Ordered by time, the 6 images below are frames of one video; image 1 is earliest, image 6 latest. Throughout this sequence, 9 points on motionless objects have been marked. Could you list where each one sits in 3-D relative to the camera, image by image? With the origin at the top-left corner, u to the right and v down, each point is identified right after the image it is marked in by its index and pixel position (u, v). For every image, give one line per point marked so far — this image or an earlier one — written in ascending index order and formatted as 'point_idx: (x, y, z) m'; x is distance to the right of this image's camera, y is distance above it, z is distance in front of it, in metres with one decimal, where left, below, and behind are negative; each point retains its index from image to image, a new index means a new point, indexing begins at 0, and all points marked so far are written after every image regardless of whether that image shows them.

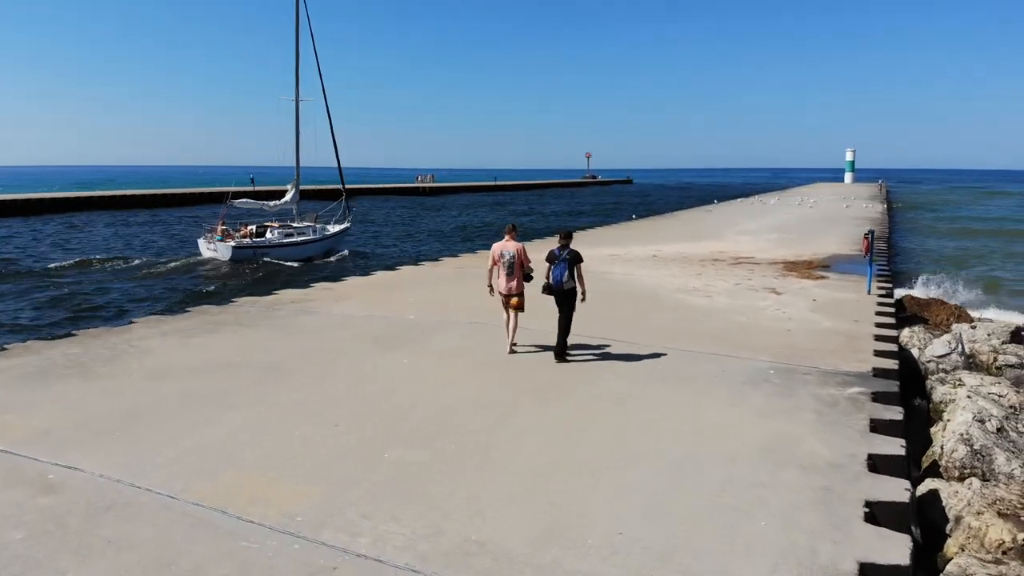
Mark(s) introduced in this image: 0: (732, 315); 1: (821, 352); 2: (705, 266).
0: (+2.3, -0.3, +9.4) m
1: (+2.7, -0.5, +7.6) m
2: (+3.0, +0.3, +13.7) m
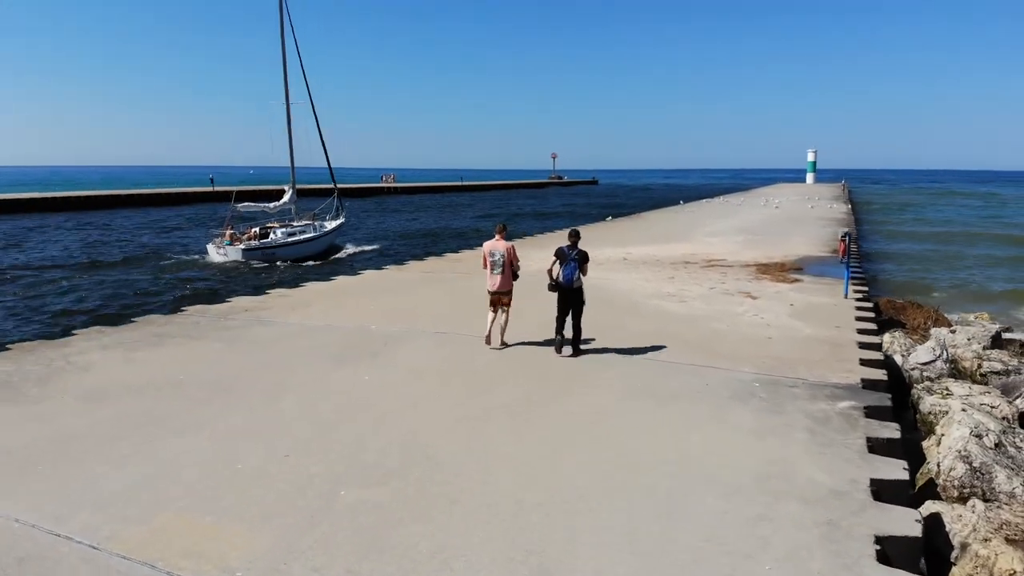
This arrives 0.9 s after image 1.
0: (+2.0, -0.3, +9.0) m
1: (+2.4, -0.6, +7.2) m
2: (+2.5, +0.3, +13.3) m
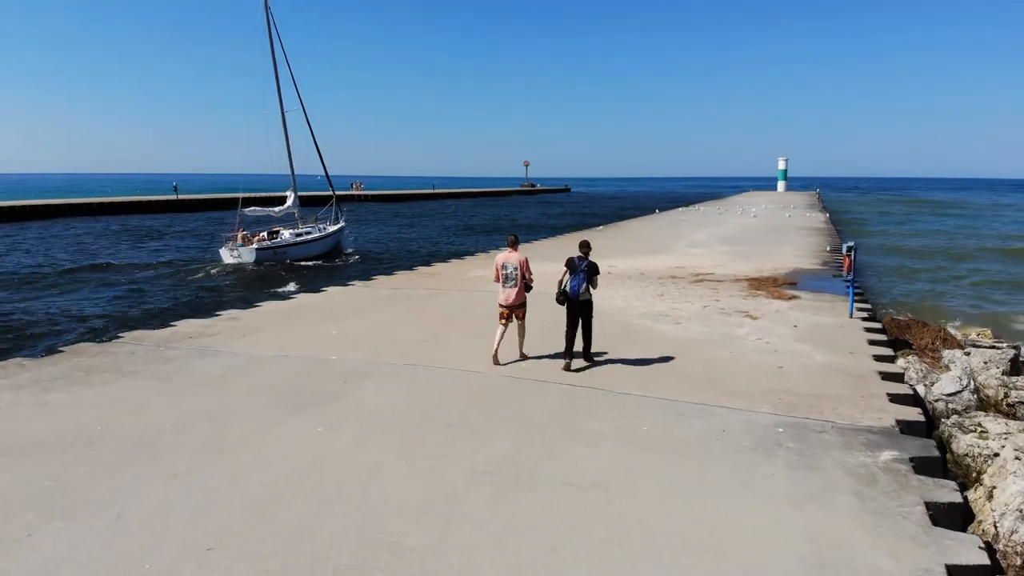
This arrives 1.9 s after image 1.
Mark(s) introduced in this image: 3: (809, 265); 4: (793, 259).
0: (+1.8, -0.5, +8.1) m
1: (+2.3, -0.8, +6.3) m
2: (+2.2, 0.0, +12.5) m
3: (+5.6, +0.4, +16.5) m
4: (+5.6, +0.6, +17.4) m
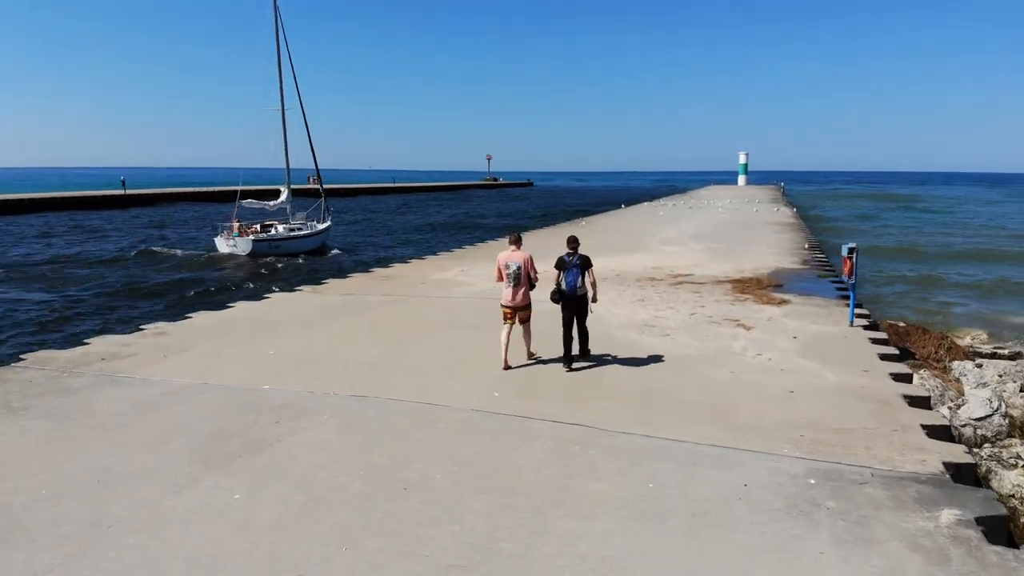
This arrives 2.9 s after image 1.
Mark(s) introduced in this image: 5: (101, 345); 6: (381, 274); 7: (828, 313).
0: (+1.5, -0.6, +7.1) m
1: (+2.1, -0.9, +5.3) m
2: (+1.7, 0.0, +11.5) m
3: (+5.0, +0.4, +15.7) m
4: (+4.9, +0.6, +16.5) m
5: (-3.5, -0.5, +7.6) m
6: (-1.9, +0.2, +12.4) m
7: (+3.6, -0.3, +10.0) m
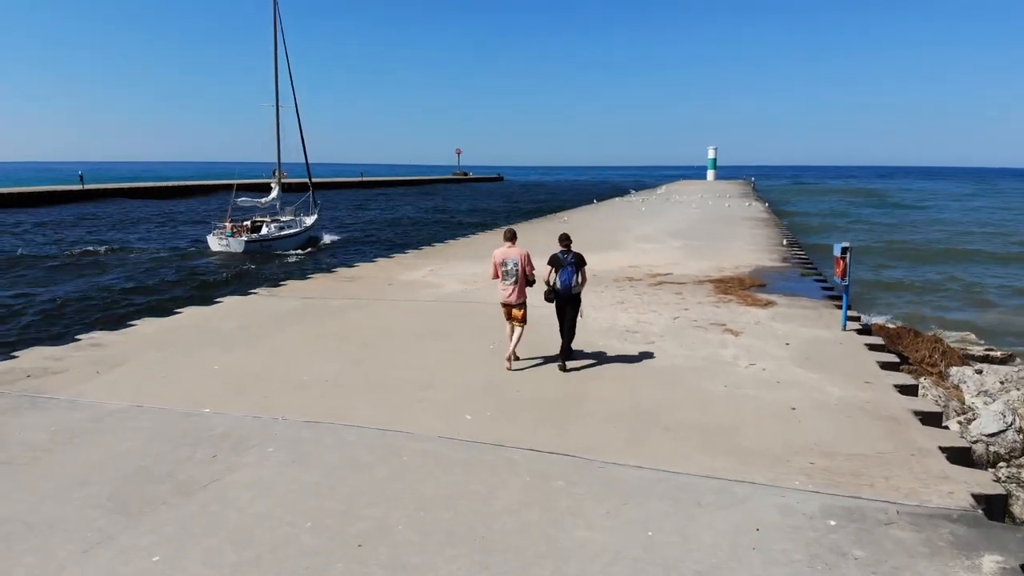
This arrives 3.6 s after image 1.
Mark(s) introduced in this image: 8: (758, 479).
0: (+1.3, -0.7, +6.5) m
1: (+2.0, -0.9, +4.8) m
2: (+1.4, 0.0, +10.9) m
3: (+4.5, +0.5, +15.2) m
4: (+4.4, +0.6, +16.1) m
5: (-3.8, -0.5, +6.8) m
6: (-2.2, +0.2, +11.7) m
7: (+3.3, -0.3, +9.5) m
8: (+1.2, -1.0, +4.4) m
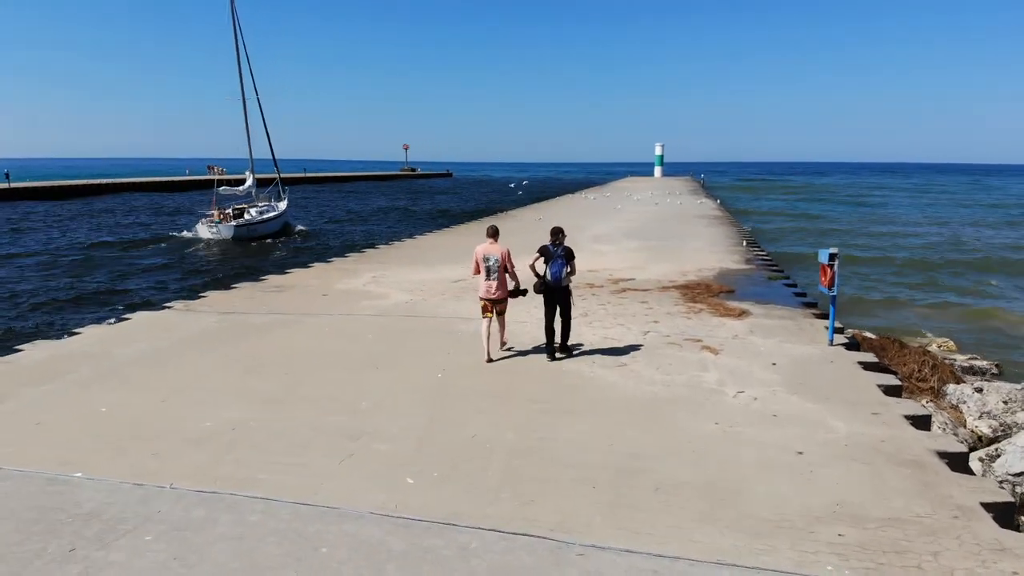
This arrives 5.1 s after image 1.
0: (+1.0, -0.8, +5.5) m
1: (+1.8, -1.1, +3.9) m
2: (+0.8, -0.1, +9.9) m
3: (+3.7, +0.4, +14.4) m
4: (+3.5, +0.5, +15.3) m
5: (-4.1, -0.7, +5.6) m
6: (-2.8, 0.0, +10.6) m
7: (+2.8, -0.4, +8.7) m
8: (+1.0, -1.1, +3.4) m
